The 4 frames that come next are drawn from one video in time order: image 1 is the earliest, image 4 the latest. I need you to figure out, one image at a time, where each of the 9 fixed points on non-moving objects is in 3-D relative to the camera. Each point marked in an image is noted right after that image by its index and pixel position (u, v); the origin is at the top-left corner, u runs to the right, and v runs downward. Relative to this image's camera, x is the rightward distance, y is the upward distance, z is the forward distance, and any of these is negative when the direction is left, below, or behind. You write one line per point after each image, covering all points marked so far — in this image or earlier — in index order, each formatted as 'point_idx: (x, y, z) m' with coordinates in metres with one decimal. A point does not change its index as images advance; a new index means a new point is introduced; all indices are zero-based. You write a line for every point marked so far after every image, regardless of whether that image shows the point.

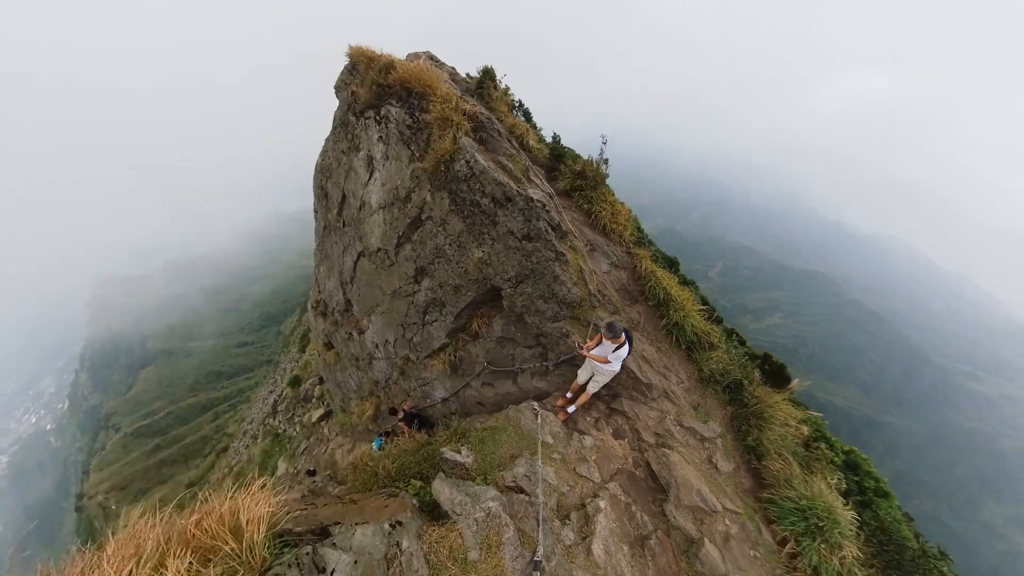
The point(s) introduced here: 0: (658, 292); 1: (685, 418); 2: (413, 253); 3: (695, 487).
0: (+4.3, -0.2, +9.4) m
1: (+4.5, -3.4, +8.2) m
2: (-3.2, +1.2, +10.5) m
3: (+4.2, -4.5, +7.2) m
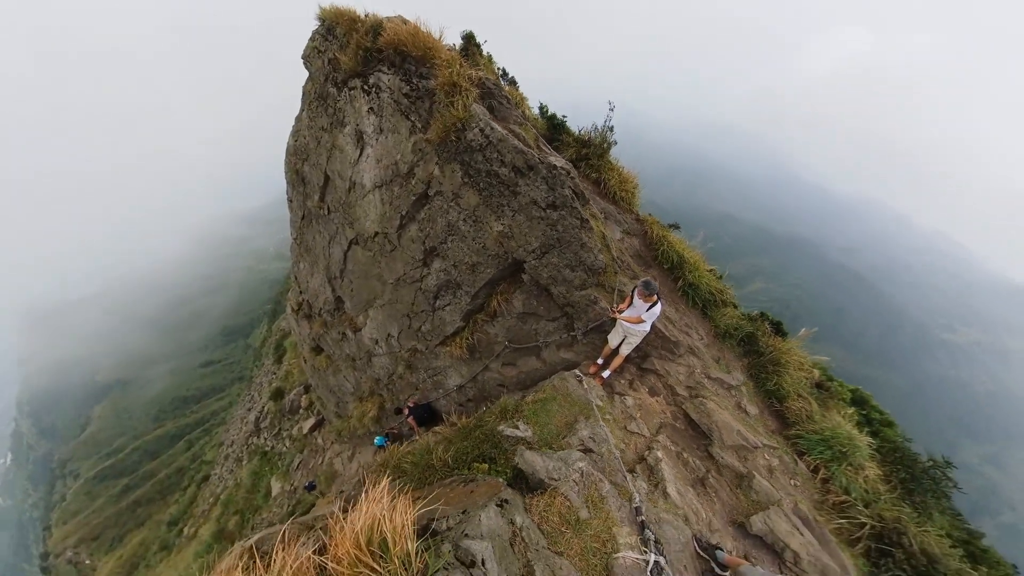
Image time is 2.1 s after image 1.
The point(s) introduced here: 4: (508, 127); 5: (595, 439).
0: (+4.9, +1.0, +9.8) m
1: (+5.4, -2.2, +8.8) m
2: (-2.8, +1.7, +9.9) m
3: (+5.4, -3.4, +7.7) m
4: (-0.1, +4.4, +8.8) m
5: (+1.7, -3.2, +6.7) m
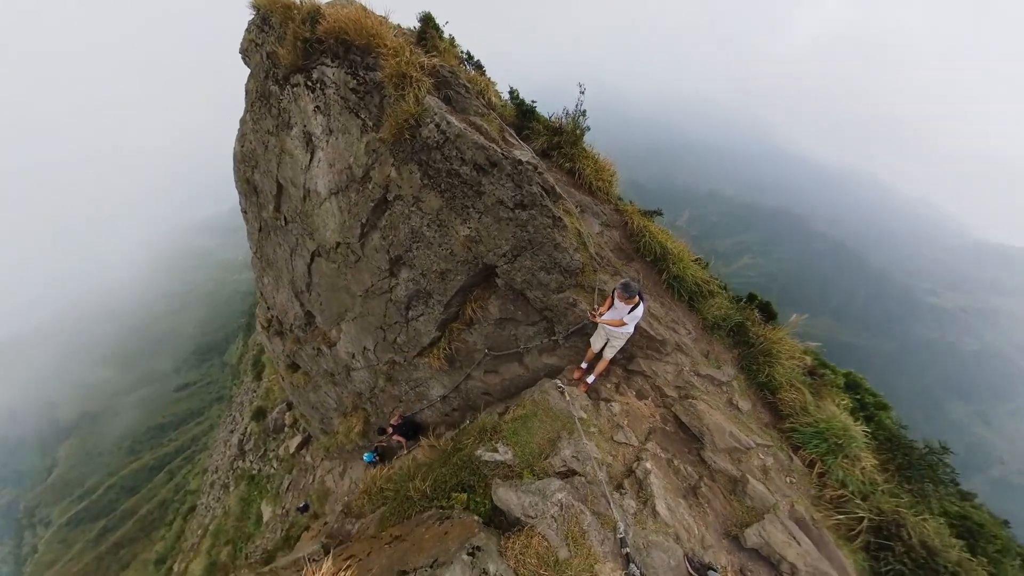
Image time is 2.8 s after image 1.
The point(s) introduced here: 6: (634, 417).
0: (+4.1, +1.2, +9.3) m
1: (+4.9, -2.1, +8.4) m
2: (-3.6, +1.3, +9.1) m
3: (+4.9, -3.3, +7.4) m
4: (-1.1, +4.2, +8.0) m
5: (+1.3, -3.3, +6.3) m
6: (+2.9, -3.0, +7.5) m
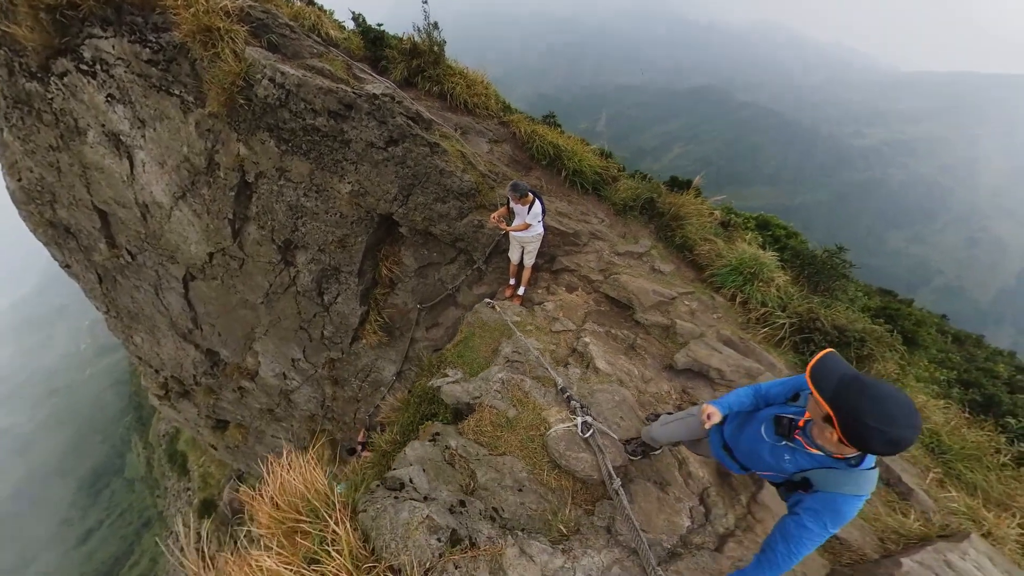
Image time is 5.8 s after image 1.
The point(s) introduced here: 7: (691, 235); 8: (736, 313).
0: (+0.9, +3.9, +9.4) m
1: (+2.8, +1.1, +8.9) m
2: (-6.4, +1.5, +8.3) m
3: (+3.4, 0.0, +8.0) m
4: (-4.8, +5.0, +7.4) m
5: (+0.2, -1.3, +6.4) m
6: (+1.3, -0.5, +7.8) m
7: (+5.0, +1.5, +9.3) m
8: (+5.7, -0.6, +8.4) m
